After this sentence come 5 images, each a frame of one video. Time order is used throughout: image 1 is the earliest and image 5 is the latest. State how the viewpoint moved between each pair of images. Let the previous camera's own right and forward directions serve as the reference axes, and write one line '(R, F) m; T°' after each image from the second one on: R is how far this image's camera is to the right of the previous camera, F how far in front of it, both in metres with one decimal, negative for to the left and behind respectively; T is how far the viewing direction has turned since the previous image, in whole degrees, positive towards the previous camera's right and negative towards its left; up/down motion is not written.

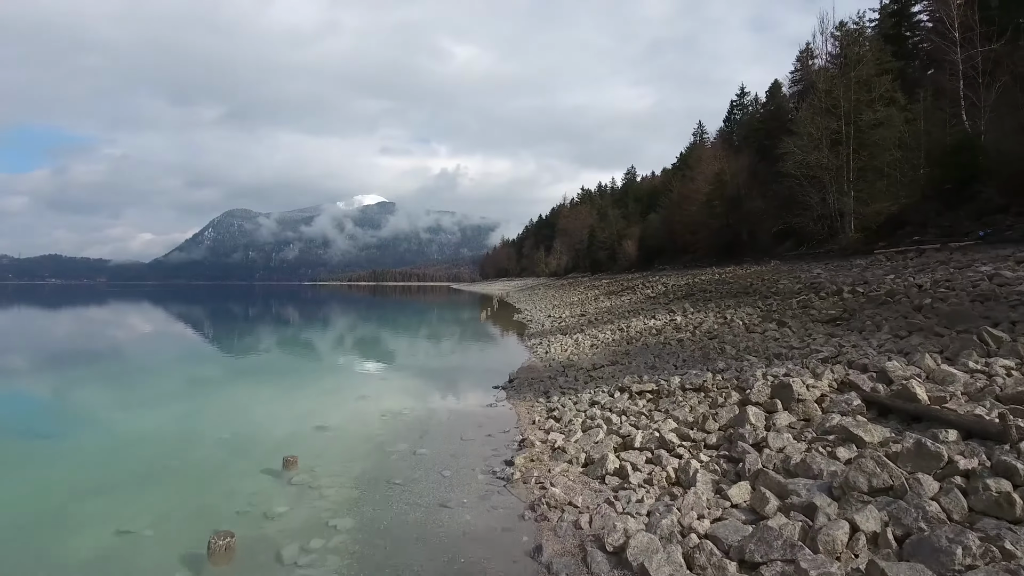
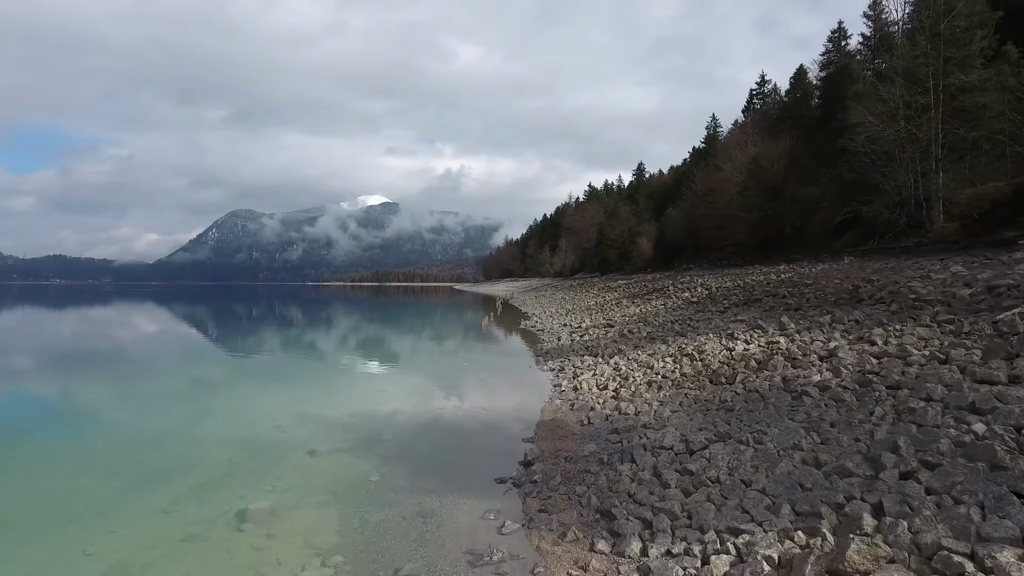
(-0.1, +1.6) m; 0°
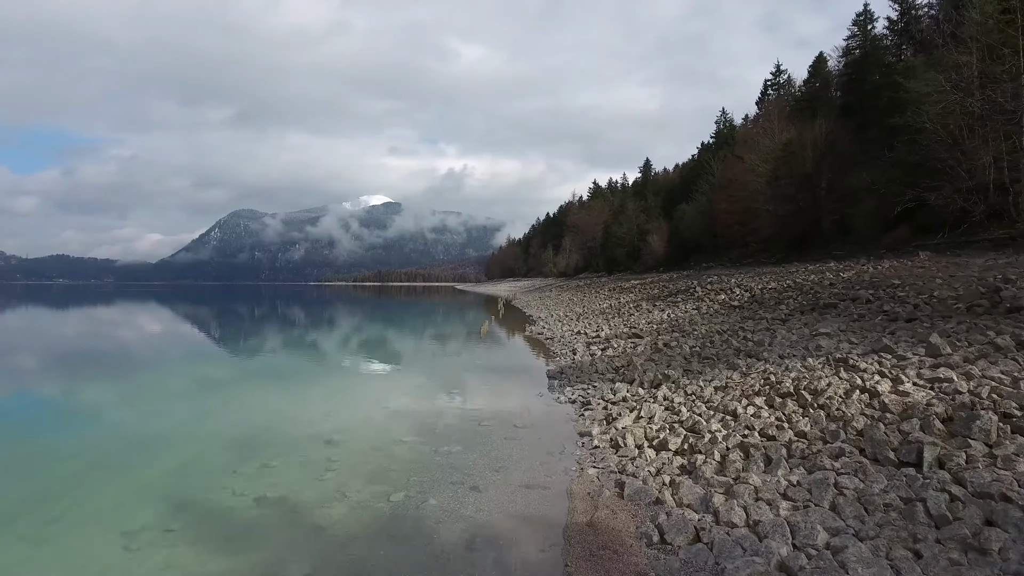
(0.0, +1.1) m; 0°
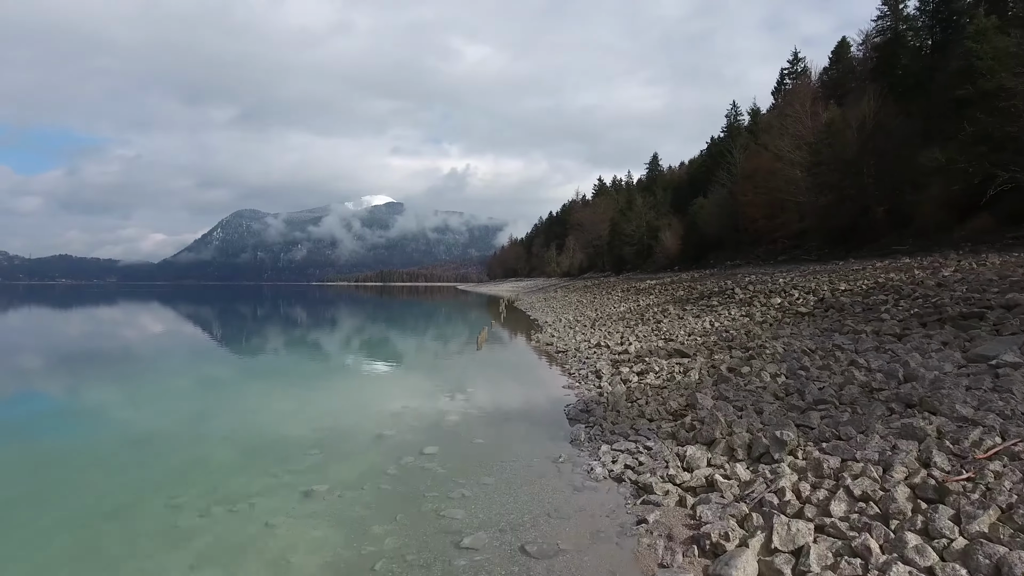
(0.0, +1.2) m; 0°
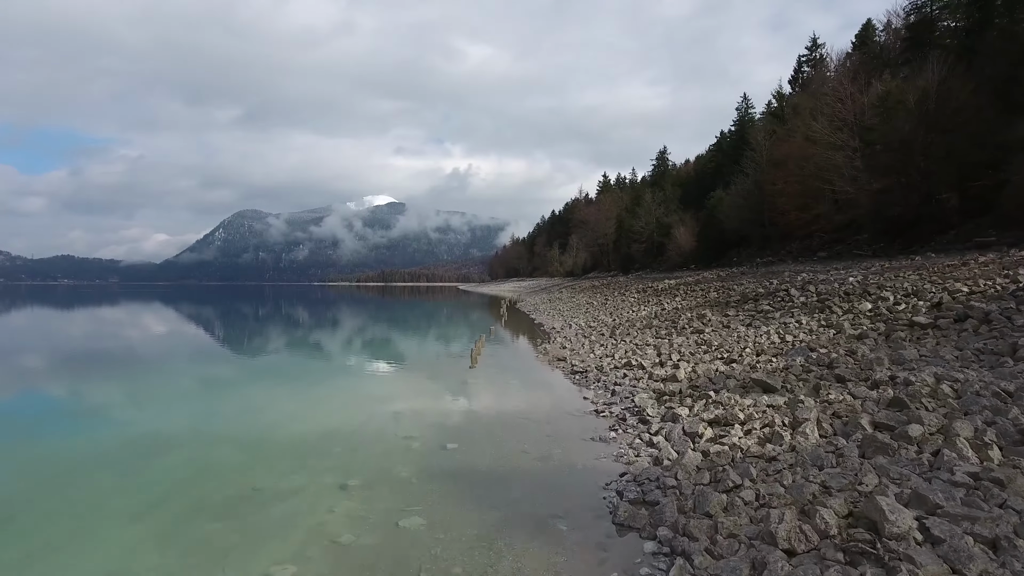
(0.0, +1.2) m; 0°
